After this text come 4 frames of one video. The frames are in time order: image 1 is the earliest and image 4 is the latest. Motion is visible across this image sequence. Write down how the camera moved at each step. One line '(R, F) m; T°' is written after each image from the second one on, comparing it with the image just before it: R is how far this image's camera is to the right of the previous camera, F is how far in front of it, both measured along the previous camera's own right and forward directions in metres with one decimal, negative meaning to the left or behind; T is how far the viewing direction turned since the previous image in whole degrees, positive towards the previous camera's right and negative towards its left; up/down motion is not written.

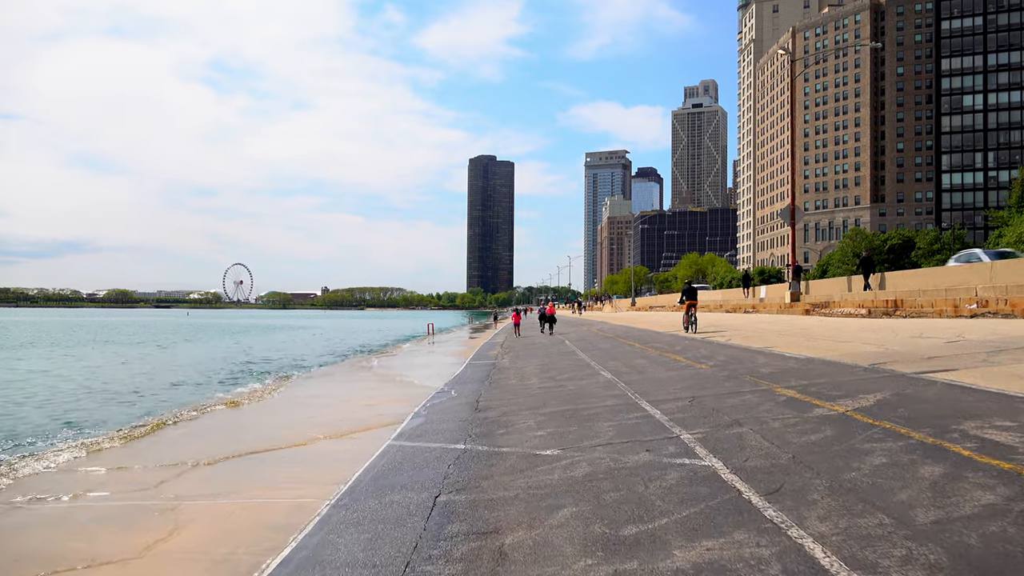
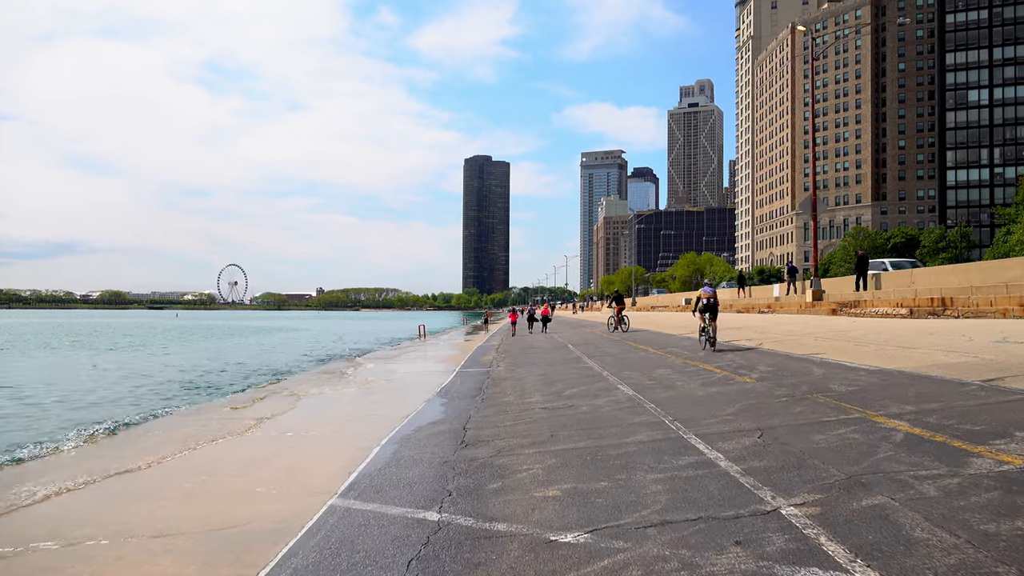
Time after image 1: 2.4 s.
(0.0, +3.2) m; 0°
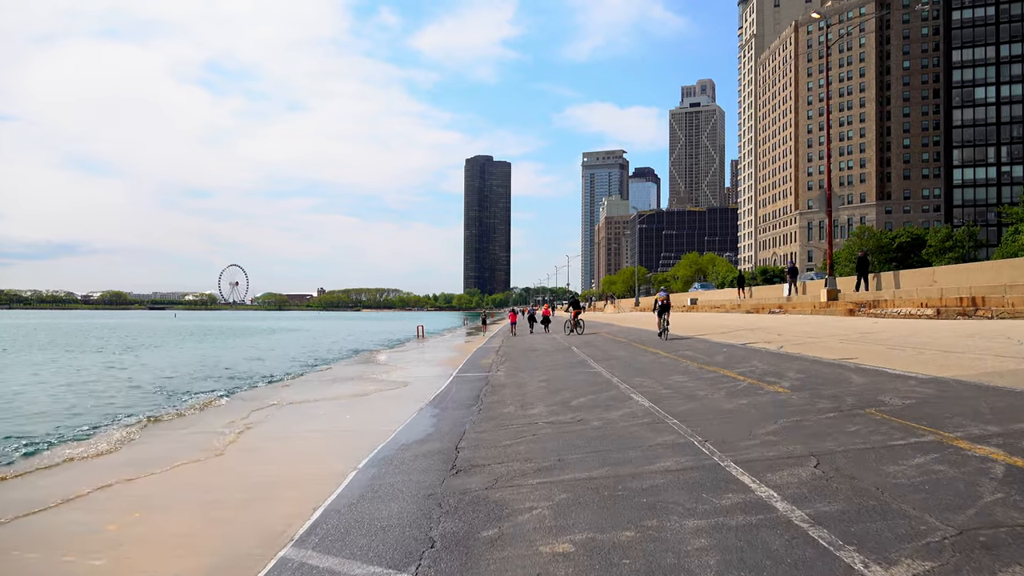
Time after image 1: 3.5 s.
(0.0, +1.5) m; 0°
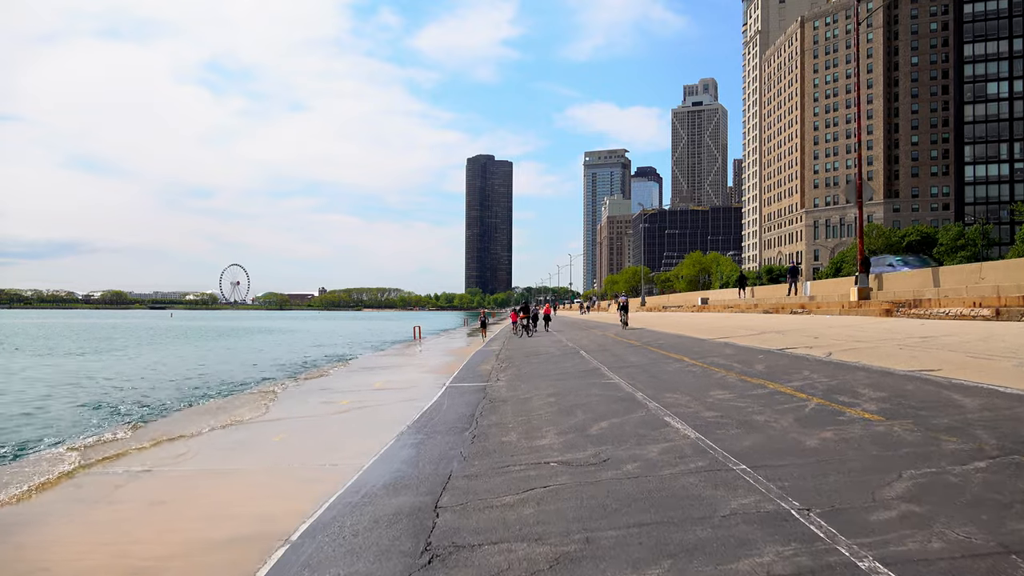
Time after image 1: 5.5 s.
(0.0, +2.7) m; 0°
